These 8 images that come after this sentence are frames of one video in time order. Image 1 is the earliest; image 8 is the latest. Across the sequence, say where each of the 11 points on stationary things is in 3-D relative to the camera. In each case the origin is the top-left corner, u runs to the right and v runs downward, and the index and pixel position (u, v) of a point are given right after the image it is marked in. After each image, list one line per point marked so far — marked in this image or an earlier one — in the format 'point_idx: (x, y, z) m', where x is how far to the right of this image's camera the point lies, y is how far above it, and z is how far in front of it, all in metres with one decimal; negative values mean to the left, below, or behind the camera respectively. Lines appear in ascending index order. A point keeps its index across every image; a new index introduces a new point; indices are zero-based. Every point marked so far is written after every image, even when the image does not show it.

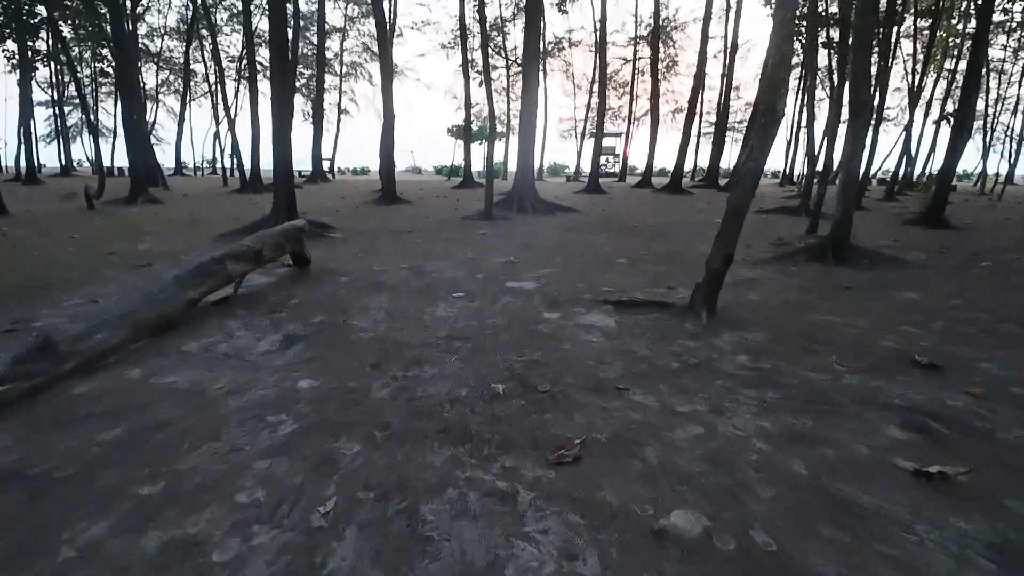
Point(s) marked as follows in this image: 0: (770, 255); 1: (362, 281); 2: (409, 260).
0: (+3.6, +0.5, +7.5) m
1: (-1.6, +0.1, +5.9) m
2: (-1.4, +0.4, +7.1) m
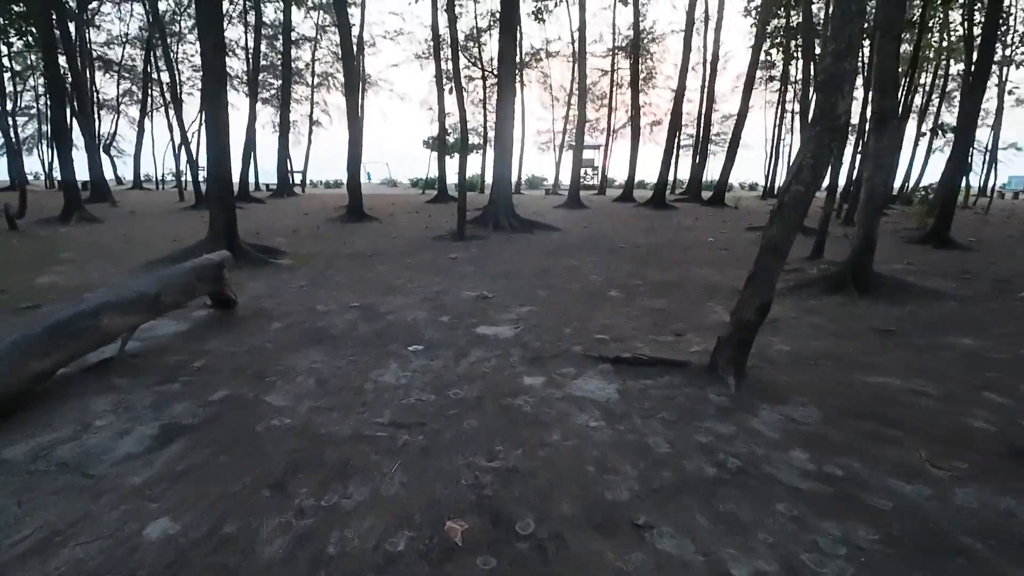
0: (+3.3, 0.0, +6.6) m
1: (-1.9, -0.3, +4.8) m
2: (-1.6, -0.1, +6.0) m
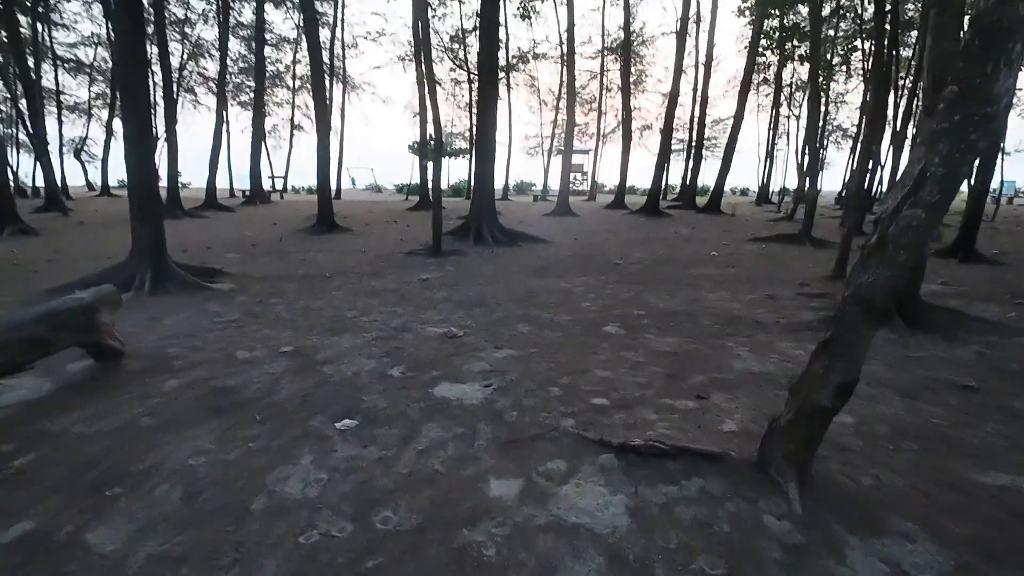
0: (+3.0, -0.3, +5.5) m
1: (-2.1, -0.7, +3.7) m
2: (-1.9, -0.4, +4.8) m
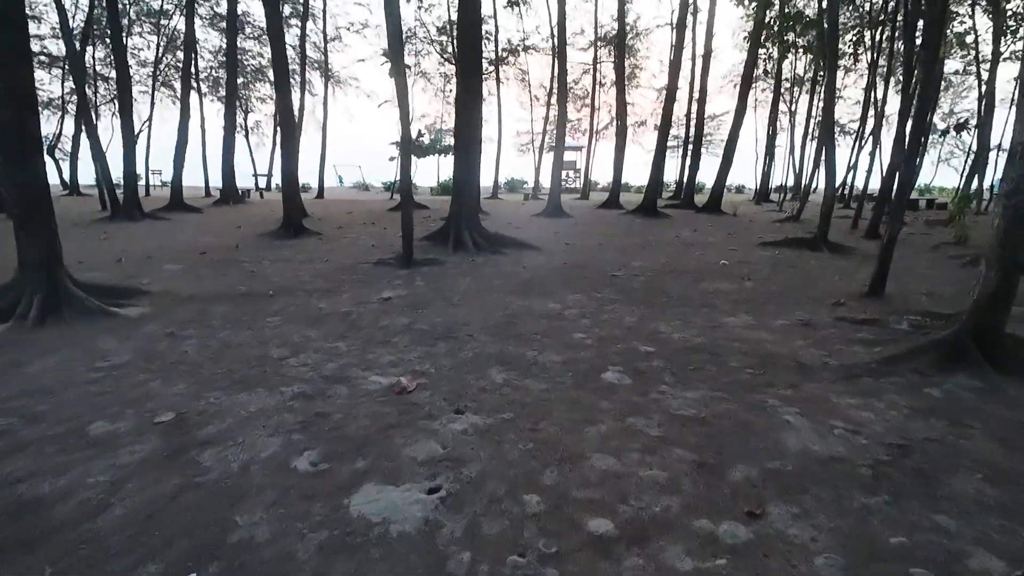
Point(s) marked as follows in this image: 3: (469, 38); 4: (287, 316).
0: (+2.8, -0.5, +4.4) m
1: (-2.3, -0.9, +2.5) m
2: (-2.1, -0.7, +3.6) m
3: (-0.8, +4.6, +9.9) m
4: (-2.2, -0.3, +5.4) m
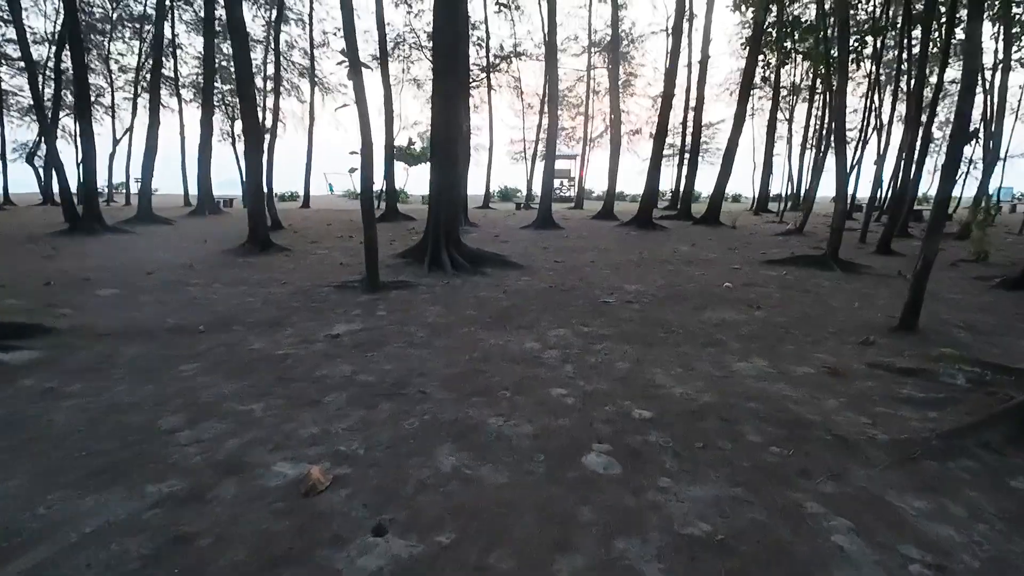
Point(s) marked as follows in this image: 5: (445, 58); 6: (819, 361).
0: (+2.5, -0.8, +3.5) m
1: (-2.5, -1.2, +1.5) m
2: (-2.3, -1.0, +2.7) m
3: (-1.1, +4.2, +9.1) m
4: (-2.5, -0.6, +4.5) m
5: (-1.1, +3.8, +9.0) m
6: (+2.5, -0.6, +4.5) m
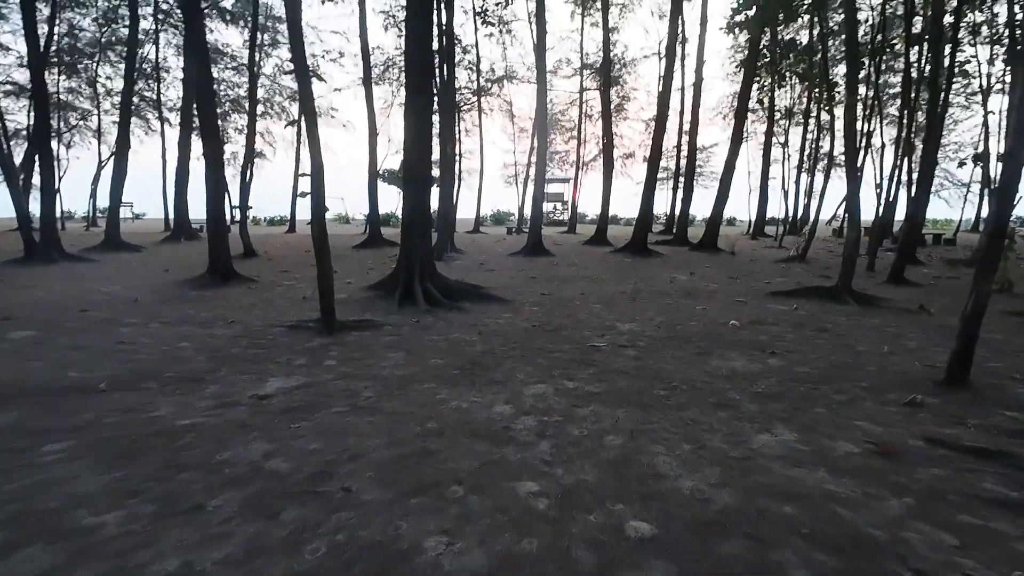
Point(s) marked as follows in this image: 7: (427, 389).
0: (+2.3, -1.1, +2.6) m
1: (-2.7, -1.4, +0.5) m
2: (-2.6, -1.2, +1.7) m
3: (-1.4, +3.7, +8.3) m
4: (-2.8, -1.0, +3.5) m
5: (-1.4, +3.2, +8.2) m
6: (+2.3, -1.0, +3.5) m
7: (-0.7, -0.8, +4.5) m
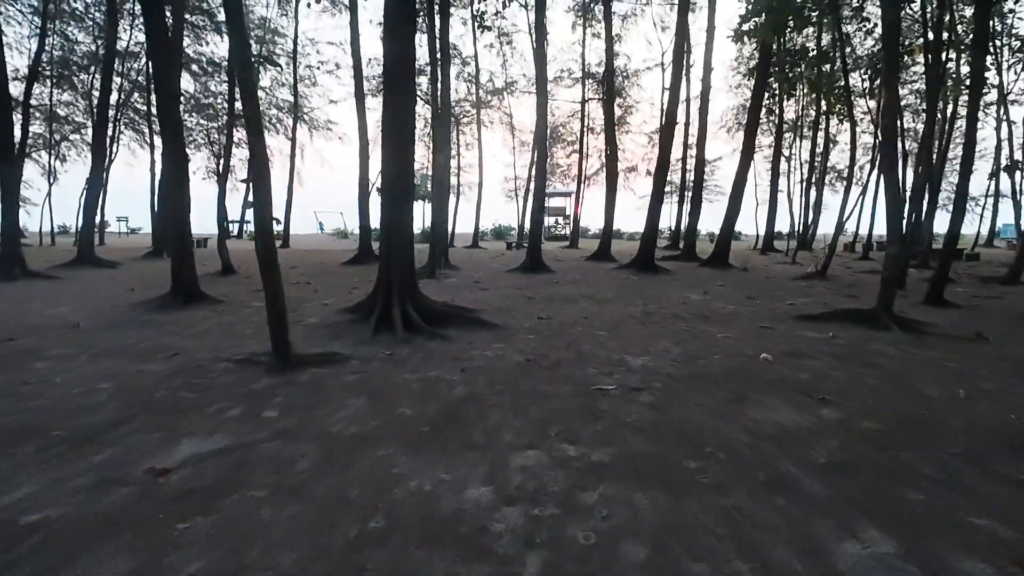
0: (+2.2, -1.3, +1.5) m
1: (-2.9, -1.6, -0.5) m
2: (-2.7, -1.4, +0.6) m
3: (-1.5, +3.3, +7.4) m
4: (-2.9, -1.2, +2.5) m
5: (-1.5, +2.9, +7.3) m
6: (+2.2, -1.2, +2.5) m
7: (-0.8, -1.1, +3.4) m
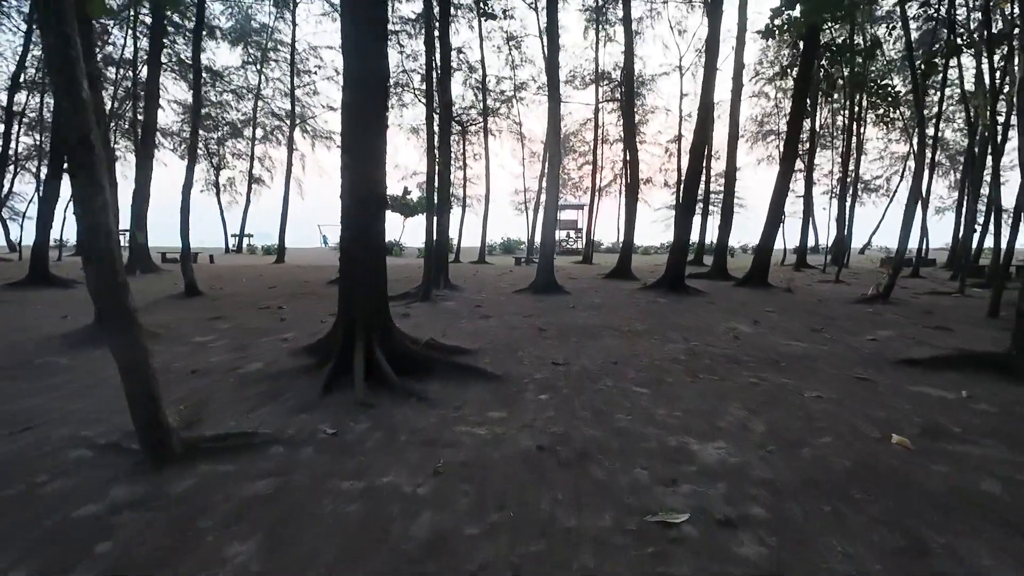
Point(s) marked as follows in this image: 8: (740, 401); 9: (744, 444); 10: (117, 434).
0: (+2.1, -1.5, -0.5) m
1: (-3.0, -1.7, -2.5) m
2: (-2.7, -1.6, -1.3) m
3: (-1.4, +3.0, +5.6) m
4: (-2.9, -1.4, +0.5) m
5: (-1.4, +2.5, +5.4) m
6: (+2.2, -1.4, +0.5) m
7: (-0.8, -1.3, +1.5) m
8: (+2.0, -1.0, +4.7) m
9: (+1.6, -1.1, +3.7) m
10: (-2.8, -1.0, +3.9) m
